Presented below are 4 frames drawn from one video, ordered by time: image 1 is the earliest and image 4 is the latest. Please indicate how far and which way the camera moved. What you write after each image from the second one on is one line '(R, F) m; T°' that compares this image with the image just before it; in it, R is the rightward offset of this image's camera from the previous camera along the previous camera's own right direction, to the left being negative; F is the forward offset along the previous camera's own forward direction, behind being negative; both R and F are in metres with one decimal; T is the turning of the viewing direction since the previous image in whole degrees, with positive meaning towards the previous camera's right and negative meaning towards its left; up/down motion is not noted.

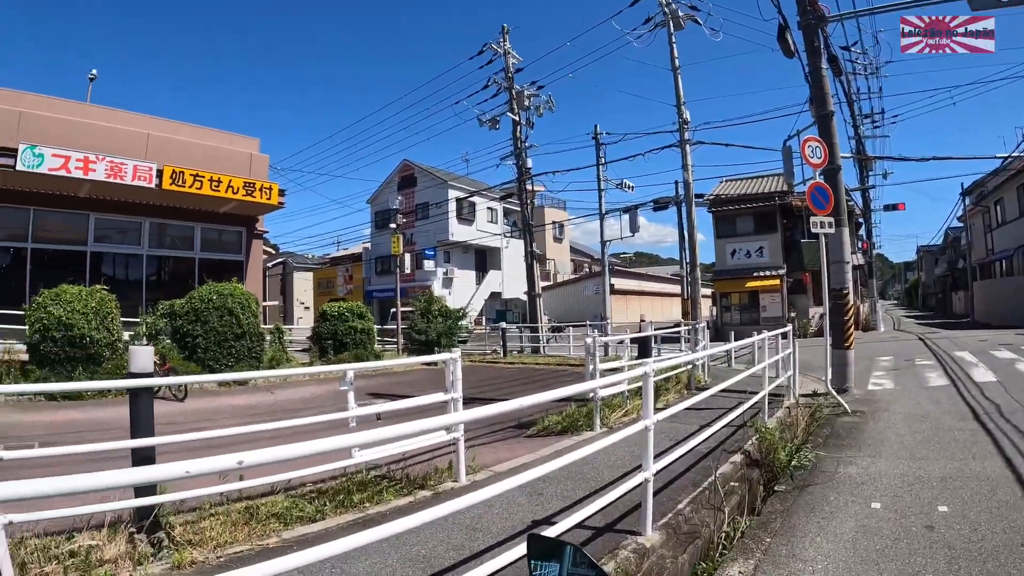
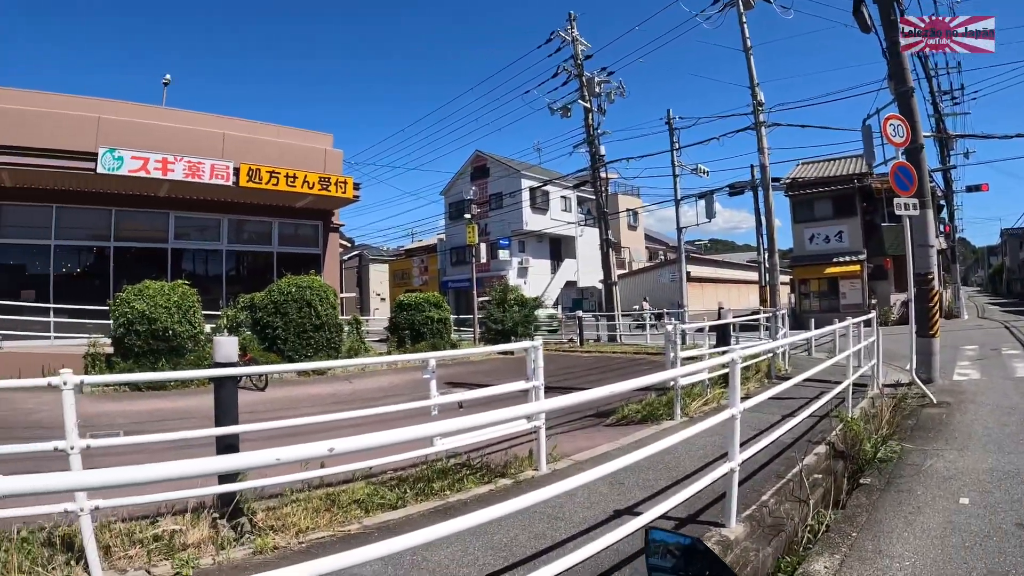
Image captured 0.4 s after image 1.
(-1.8, +0.3) m; -4°
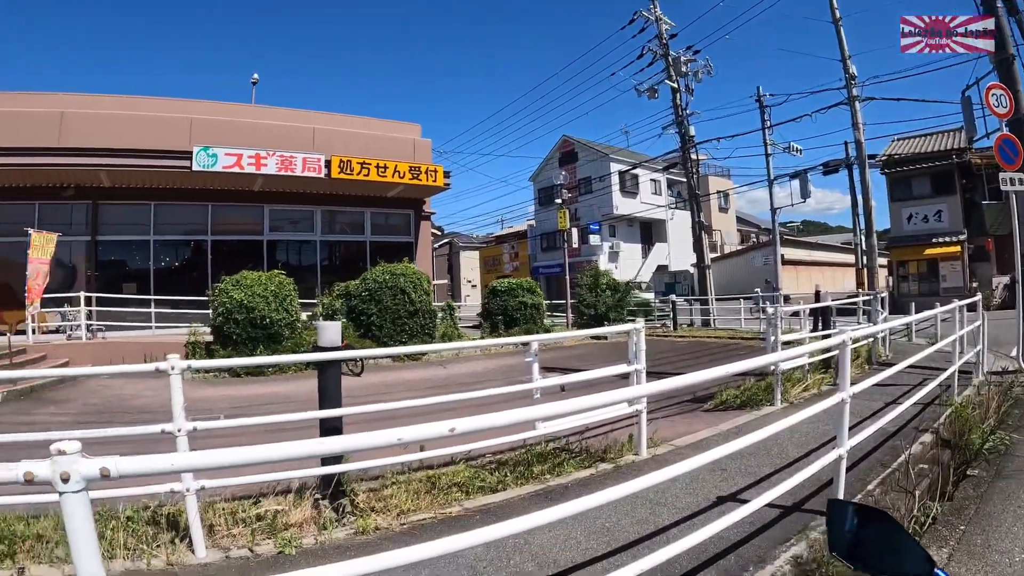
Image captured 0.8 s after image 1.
(-2.2, -0.3) m; -5°
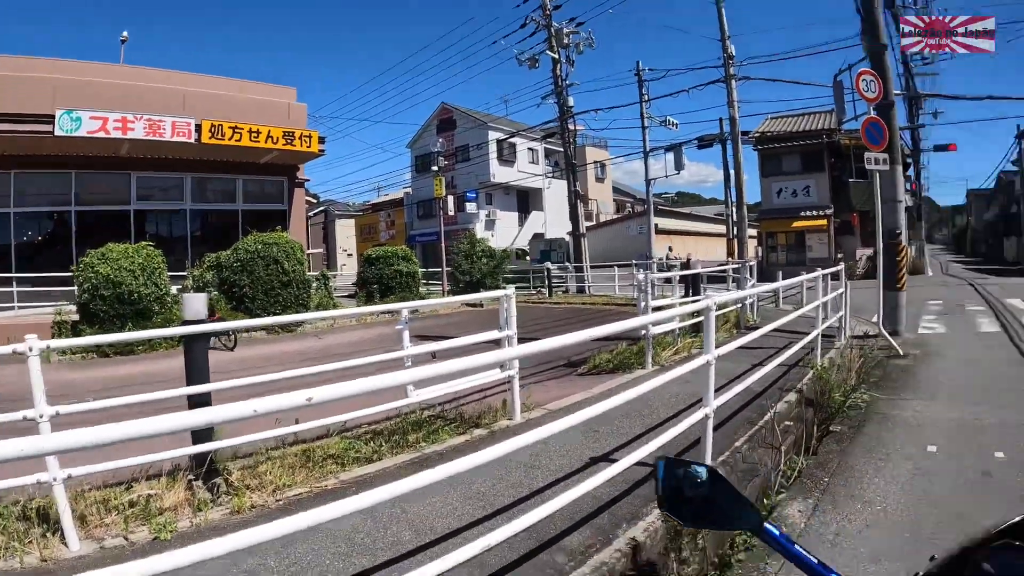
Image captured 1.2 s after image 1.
(+2.9, -0.1) m; +6°
